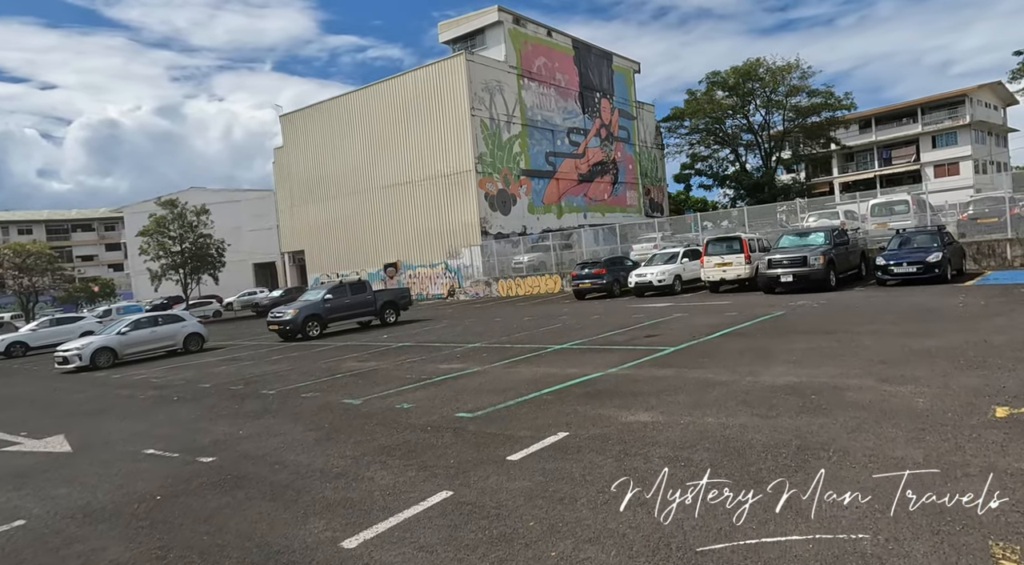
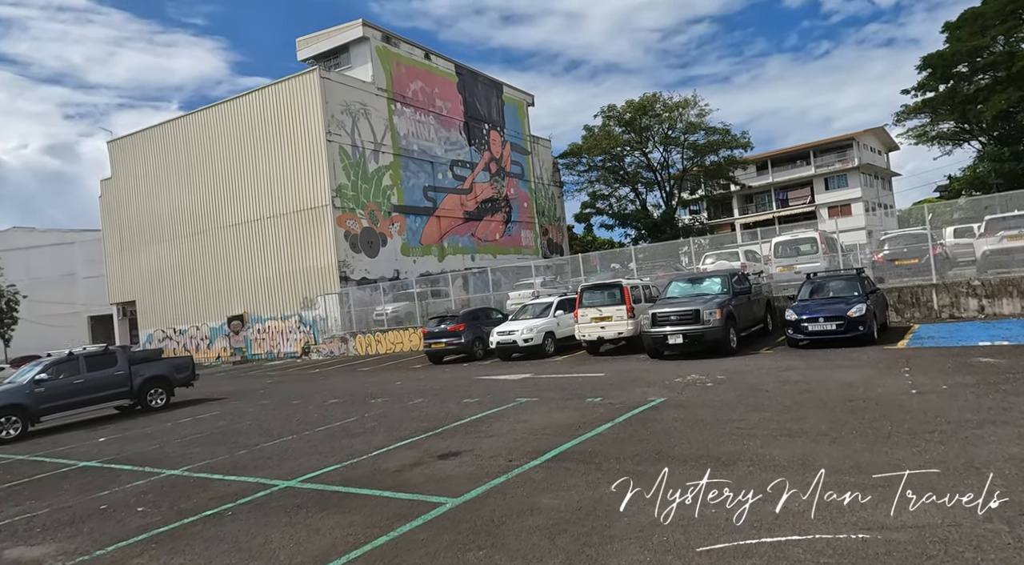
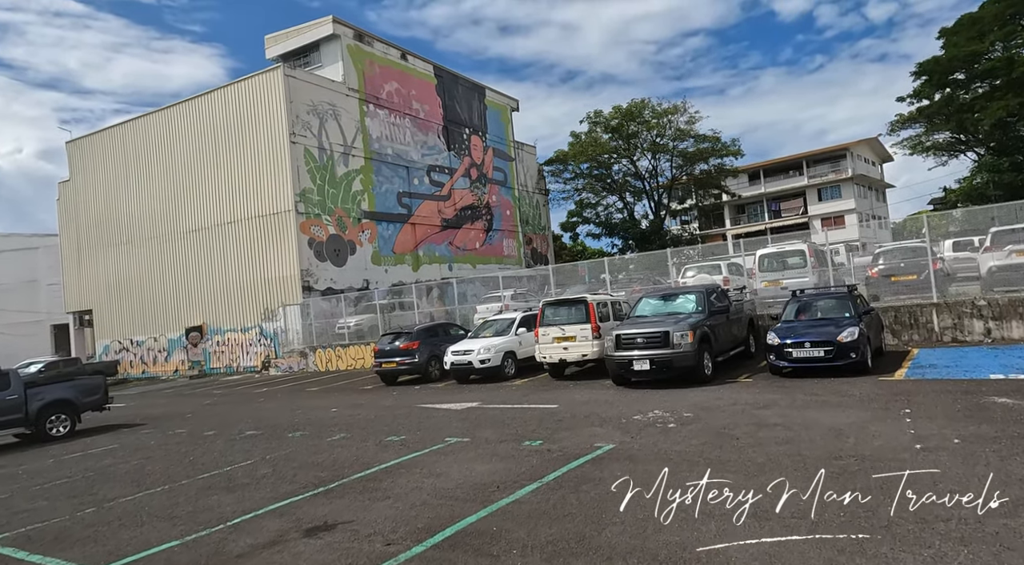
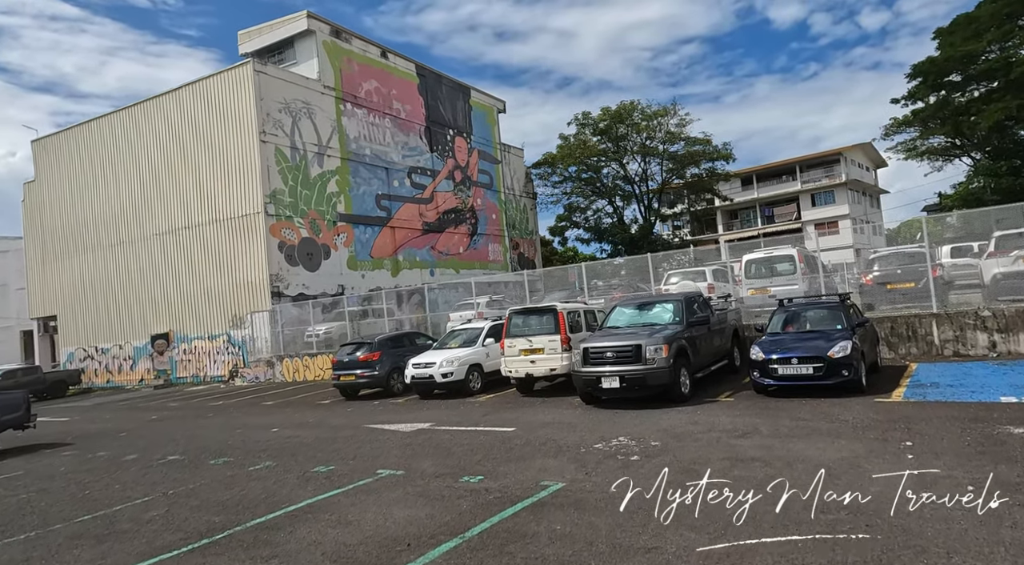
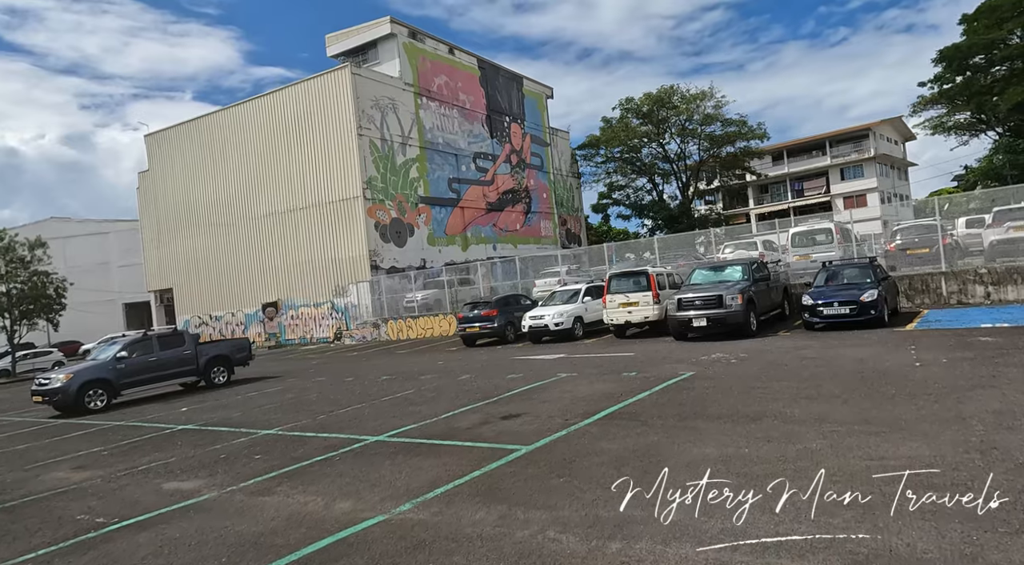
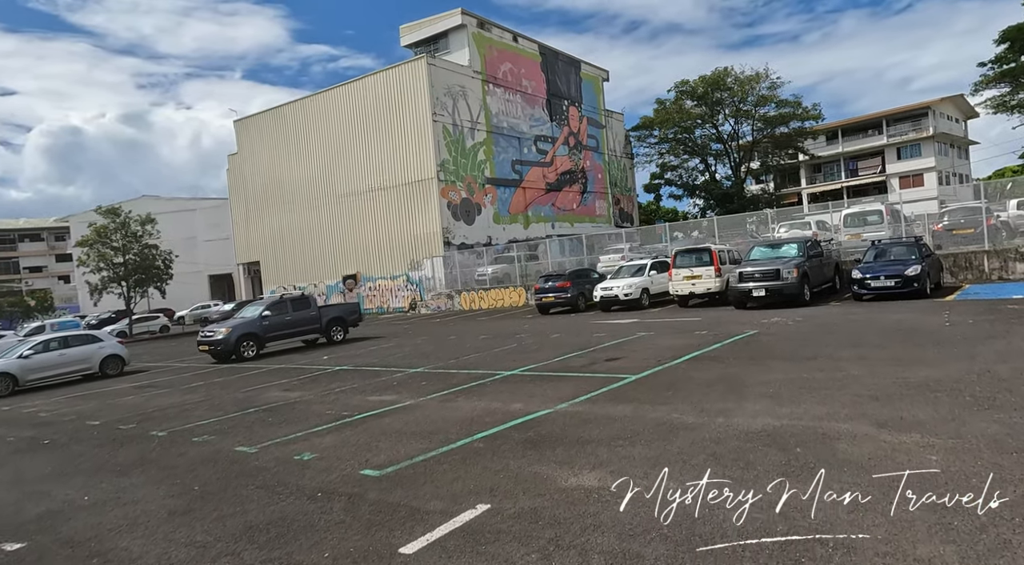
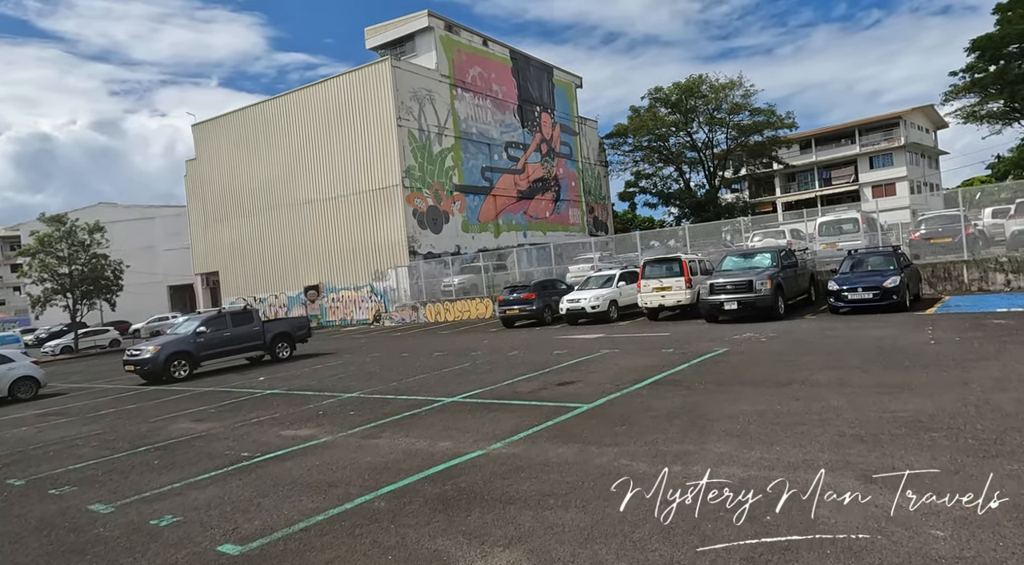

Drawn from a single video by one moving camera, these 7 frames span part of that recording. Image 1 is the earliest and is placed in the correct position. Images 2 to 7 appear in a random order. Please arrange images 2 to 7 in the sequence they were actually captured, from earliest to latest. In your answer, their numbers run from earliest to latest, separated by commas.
6, 7, 5, 2, 3, 4
